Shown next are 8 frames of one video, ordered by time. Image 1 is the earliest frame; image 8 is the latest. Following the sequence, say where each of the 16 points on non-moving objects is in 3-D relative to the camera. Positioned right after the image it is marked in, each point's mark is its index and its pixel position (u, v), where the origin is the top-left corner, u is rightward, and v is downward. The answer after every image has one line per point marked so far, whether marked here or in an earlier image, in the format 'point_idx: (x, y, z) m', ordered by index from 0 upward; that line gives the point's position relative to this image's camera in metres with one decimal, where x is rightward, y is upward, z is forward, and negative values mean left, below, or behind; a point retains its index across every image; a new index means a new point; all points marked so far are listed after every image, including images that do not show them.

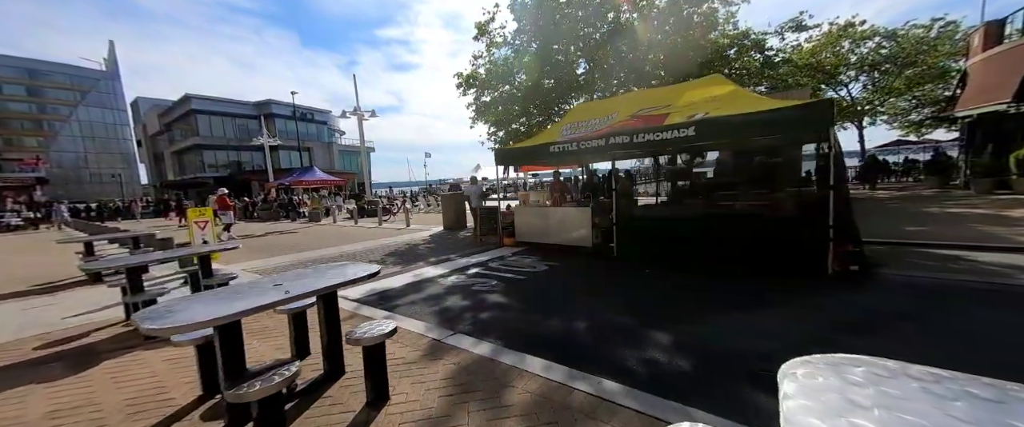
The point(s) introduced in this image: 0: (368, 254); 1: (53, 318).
0: (-3.2, -1.0, +8.0) m
1: (-5.9, -1.4, +4.5) m
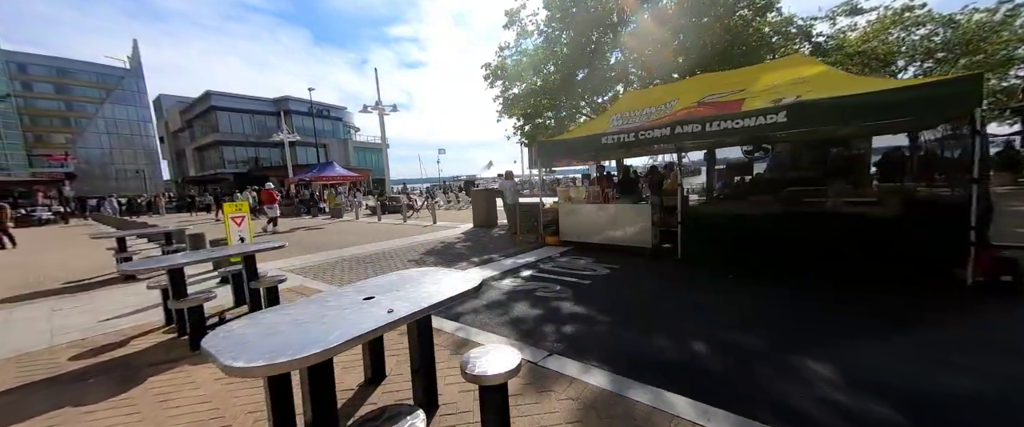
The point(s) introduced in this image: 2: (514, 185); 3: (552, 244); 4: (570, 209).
0: (-2.2, -0.9, +7.6) m
1: (-5.1, -1.3, +4.2) m
2: (+0.1, +0.8, +9.7) m
3: (+0.9, -0.7, +7.7) m
4: (+1.3, +0.1, +7.5) m
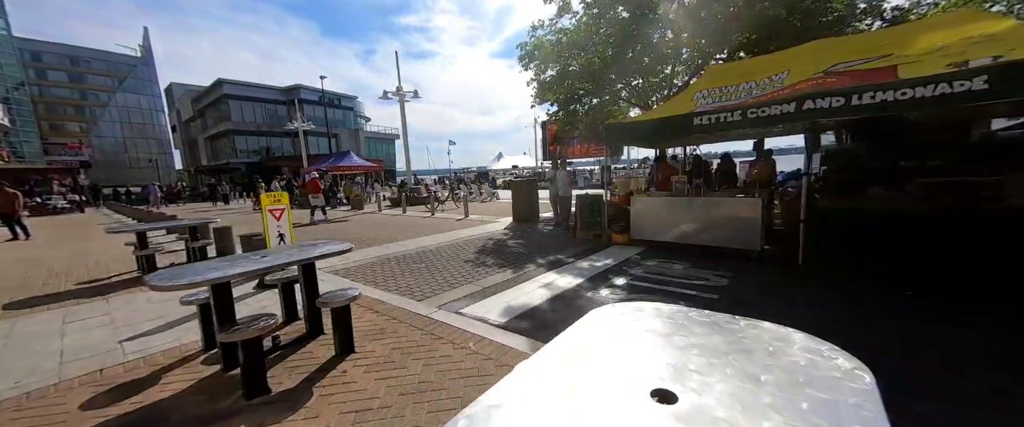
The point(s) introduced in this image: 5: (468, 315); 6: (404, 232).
0: (-1.0, -0.8, +6.8) m
1: (-3.9, -1.3, +3.4) m
2: (+1.3, +0.9, +8.7) m
3: (+2.1, -0.6, +6.8) m
4: (+2.5, +0.2, +6.6) m
5: (-0.5, -1.1, +3.6) m
6: (-3.1, -0.6, +10.1) m
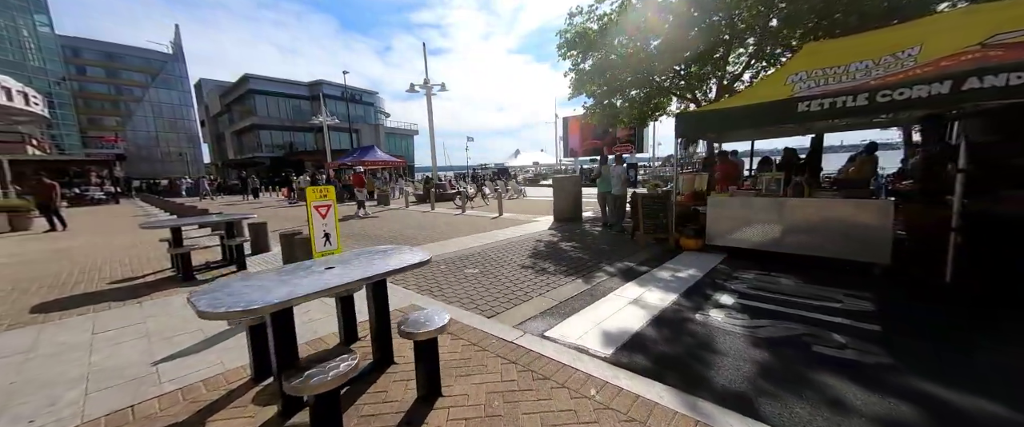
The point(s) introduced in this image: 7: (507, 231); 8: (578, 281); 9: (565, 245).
0: (0.0, -0.8, +6.1) m
1: (-3.1, -1.2, +2.9) m
2: (+2.4, +0.9, +8.0) m
3: (+3.1, -0.6, +6.0) m
4: (+3.5, +0.2, +5.8) m
5: (+0.4, -1.1, +3.0) m
6: (-2.0, -0.5, +9.5) m
7: (-0.2, -0.5, +9.4) m
8: (+0.9, -0.9, +4.8) m
9: (+1.1, -0.7, +7.2) m
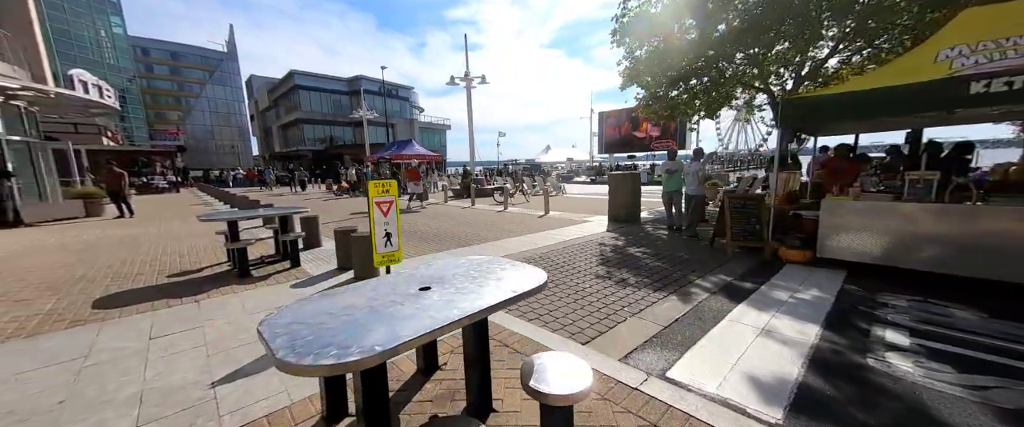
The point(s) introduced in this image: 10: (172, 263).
0: (+1.1, -0.8, +5.5) m
1: (-2.3, -1.2, +2.5) m
2: (+3.7, +0.9, +7.1) m
3: (+4.2, -0.7, +5.1) m
4: (+4.5, 0.0, +4.8) m
5: (+1.2, -1.1, +2.3) m
6: (-0.6, -0.4, +9.0) m
7: (+1.2, -0.5, +8.7) m
8: (+1.9, -1.0, +4.1) m
9: (+2.3, -0.7, +6.5) m
10: (-6.5, -0.9, +6.7) m
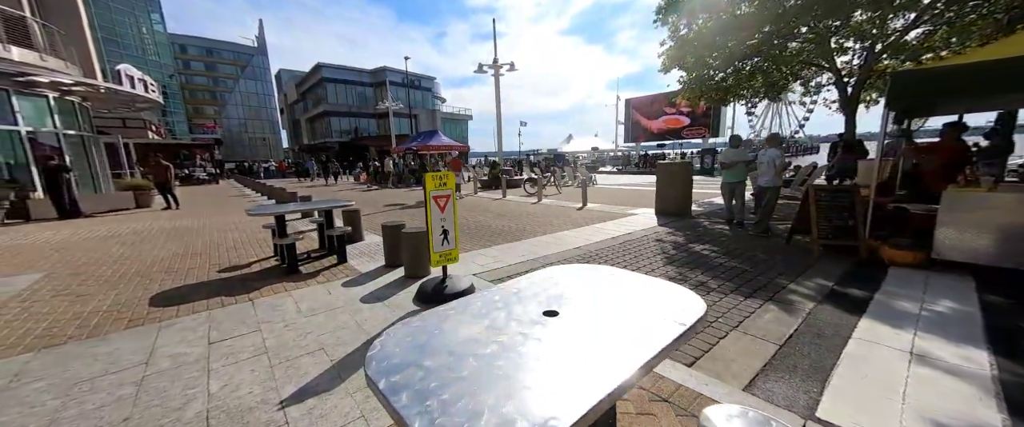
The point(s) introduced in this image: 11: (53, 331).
0: (+1.9, -0.7, +5.0) m
1: (-1.6, -1.2, +2.3) m
2: (+4.6, +1.0, +6.4) m
3: (+5.0, -0.6, +4.4) m
4: (+5.3, +0.1, +4.1) m
5: (+1.9, -1.2, +1.8) m
6: (+0.5, -0.2, +8.6) m
7: (+2.3, -0.3, +8.2) m
8: (+2.6, -0.9, +3.6) m
9: (+3.2, -0.6, +5.9) m
10: (-5.6, -0.8, +6.7) m
11: (-5.0, -1.3, +3.8) m
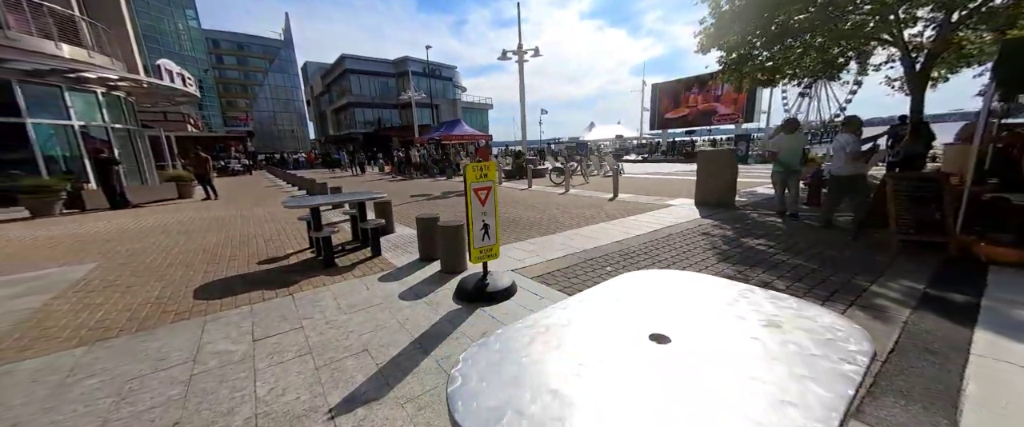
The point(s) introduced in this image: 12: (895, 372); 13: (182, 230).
0: (+2.5, -0.6, +4.6) m
1: (-1.2, -1.2, +2.1) m
2: (+5.3, +1.1, +5.8) m
3: (+5.5, -0.6, +3.9) m
4: (+5.8, +0.2, +3.5) m
5: (+2.2, -1.2, +1.5) m
6: (+1.3, 0.0, +8.3) m
7: (+3.0, -0.1, +7.8) m
8: (+3.1, -0.9, +3.2) m
9: (+3.8, -0.5, +5.5) m
10: (-4.9, -0.7, +6.8) m
11: (-4.5, -1.2, +3.9) m
12: (+2.5, -1.1, +2.3) m
13: (-8.4, -0.4, +8.9) m
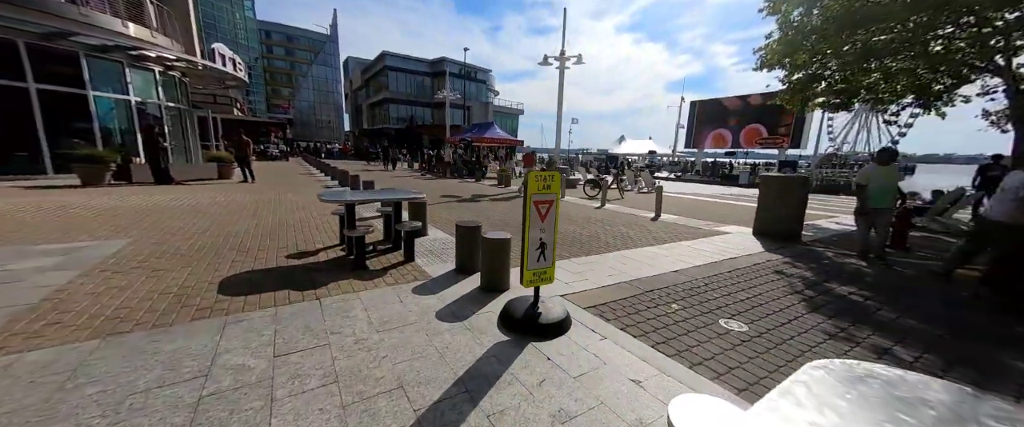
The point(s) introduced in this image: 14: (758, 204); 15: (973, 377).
0: (+3.0, -1.1, +3.9) m
1: (-0.8, -1.3, +1.6) m
2: (+6.1, +0.4, +4.9) m
3: (+6.1, -1.3, +3.0) m
4: (+6.4, -0.6, +2.6) m
5: (+2.6, -1.5, +0.8) m
6: (+2.1, -0.4, +7.7) m
7: (+3.8, -0.7, +7.1) m
8: (+3.6, -1.3, +2.4) m
9: (+4.4, -1.0, +4.7) m
10: (-4.2, -0.5, +6.5) m
11: (-4.0, -1.0, +3.6) m
12: (+2.9, -1.4, +1.6) m
13: (-7.5, 0.0, +8.8) m
14: (+5.7, +0.2, +8.0) m
15: (+3.7, -1.3, +2.7) m
